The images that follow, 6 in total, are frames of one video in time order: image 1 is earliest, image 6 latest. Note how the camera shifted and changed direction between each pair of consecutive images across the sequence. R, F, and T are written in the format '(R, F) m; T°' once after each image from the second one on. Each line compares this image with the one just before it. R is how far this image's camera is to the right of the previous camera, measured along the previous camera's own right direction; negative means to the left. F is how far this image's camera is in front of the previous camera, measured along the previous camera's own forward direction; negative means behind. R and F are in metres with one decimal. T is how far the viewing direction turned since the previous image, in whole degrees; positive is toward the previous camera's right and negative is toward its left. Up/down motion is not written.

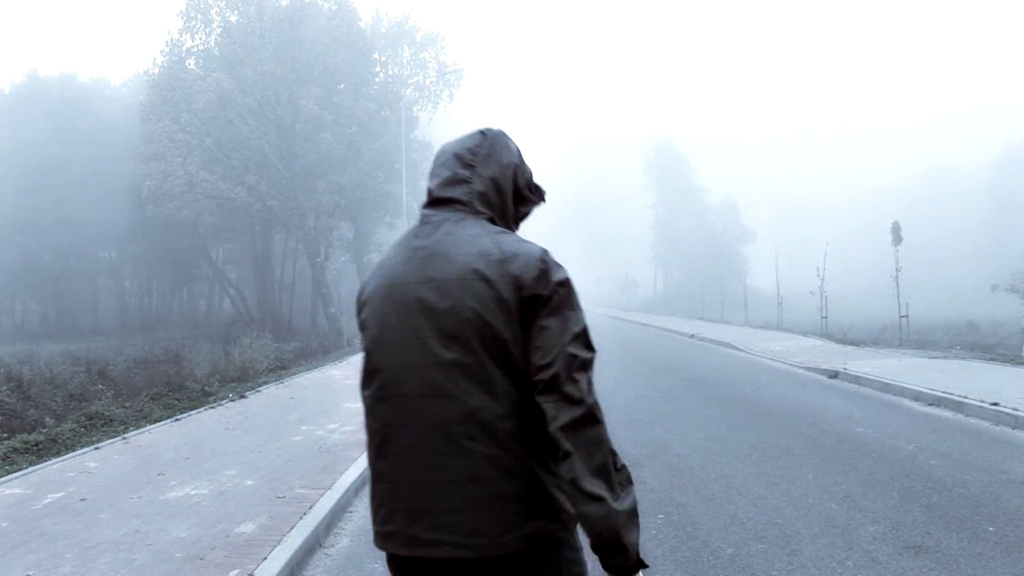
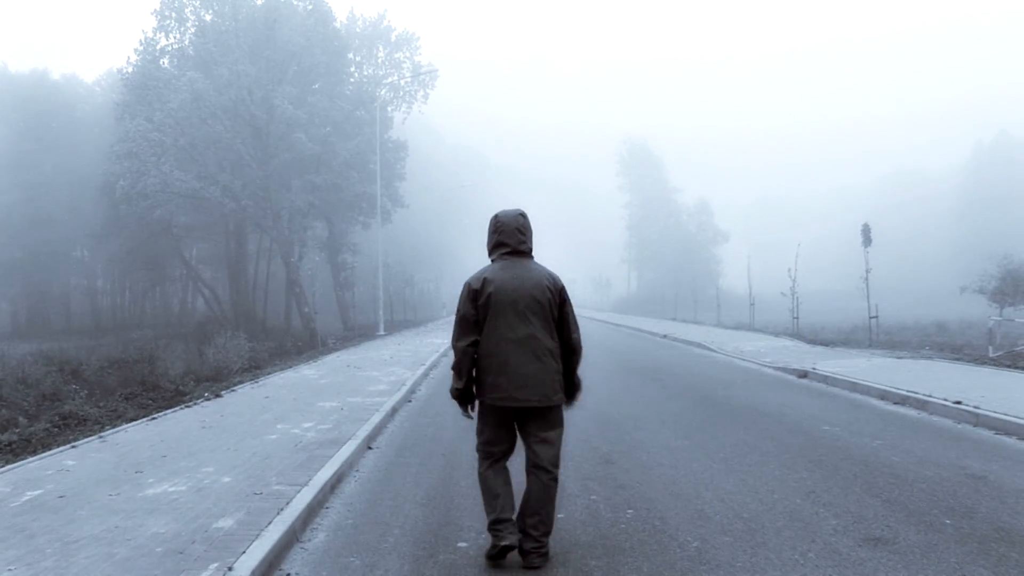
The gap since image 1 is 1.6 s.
(0.0, -0.1) m; +2°
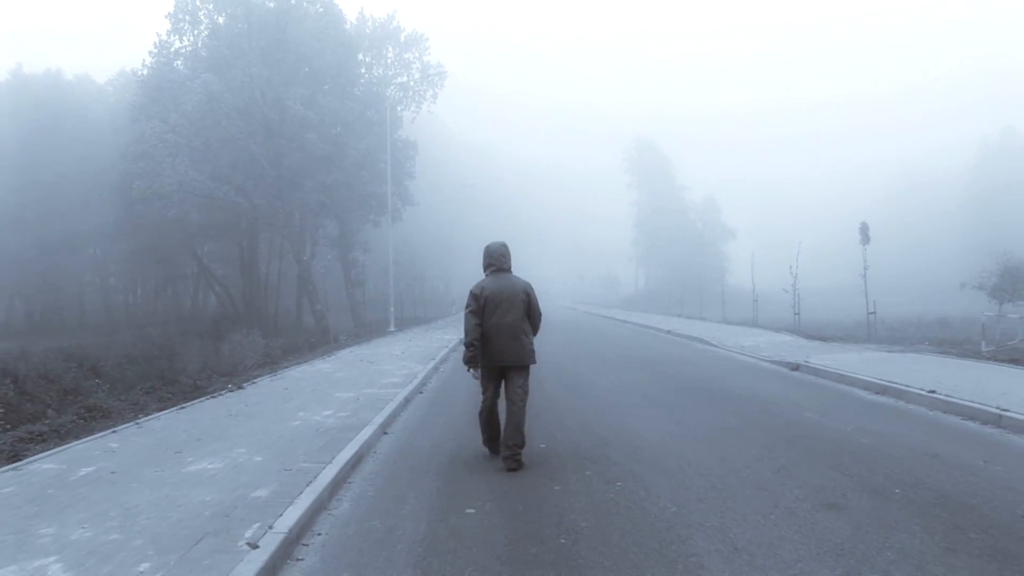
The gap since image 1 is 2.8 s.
(0.0, -0.6) m; -1°
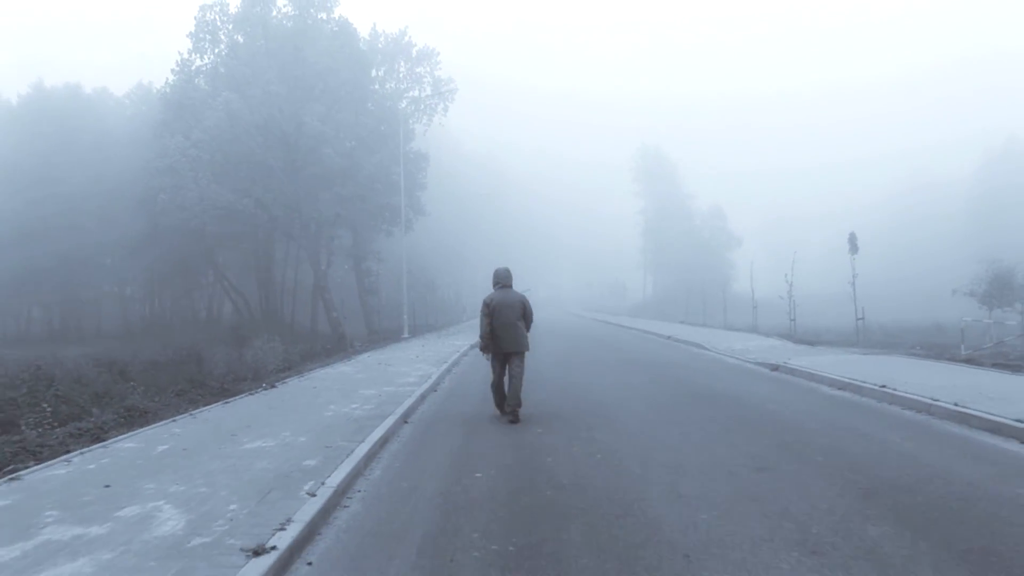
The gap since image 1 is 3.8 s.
(+0.1, -1.3) m; -1°
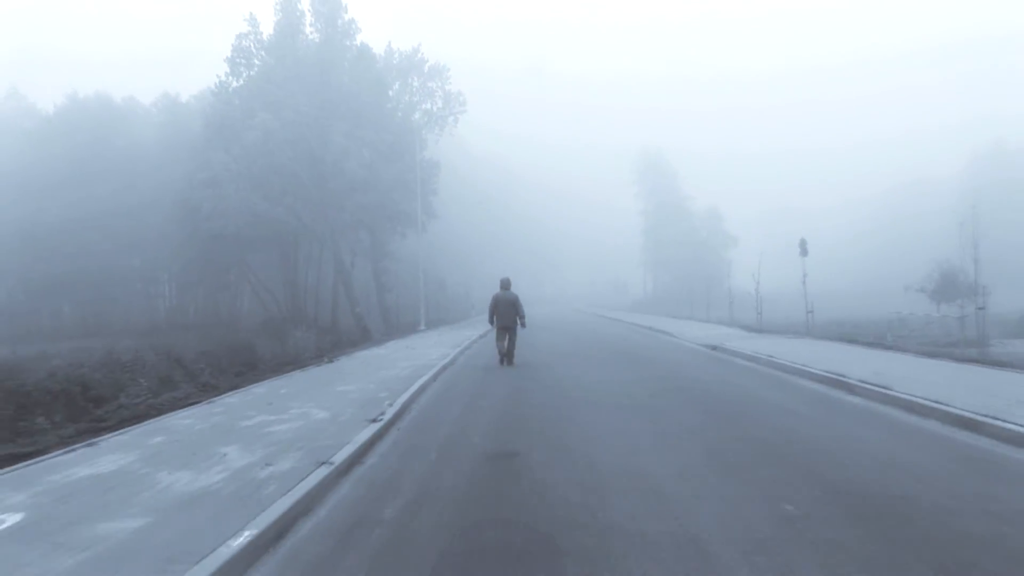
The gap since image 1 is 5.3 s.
(+0.2, -4.1) m; -1°
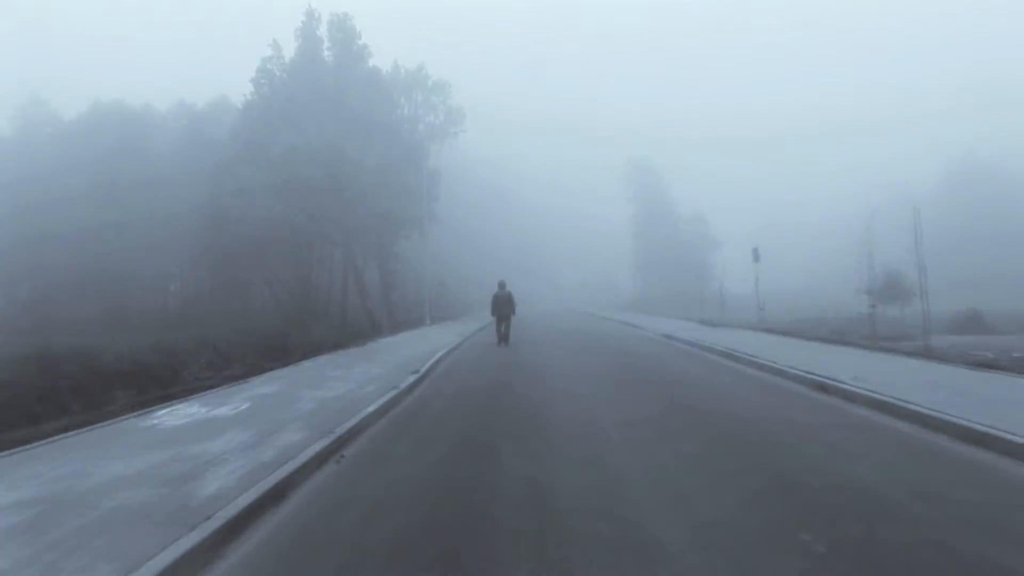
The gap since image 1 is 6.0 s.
(+0.1, -4.5) m; 0°
